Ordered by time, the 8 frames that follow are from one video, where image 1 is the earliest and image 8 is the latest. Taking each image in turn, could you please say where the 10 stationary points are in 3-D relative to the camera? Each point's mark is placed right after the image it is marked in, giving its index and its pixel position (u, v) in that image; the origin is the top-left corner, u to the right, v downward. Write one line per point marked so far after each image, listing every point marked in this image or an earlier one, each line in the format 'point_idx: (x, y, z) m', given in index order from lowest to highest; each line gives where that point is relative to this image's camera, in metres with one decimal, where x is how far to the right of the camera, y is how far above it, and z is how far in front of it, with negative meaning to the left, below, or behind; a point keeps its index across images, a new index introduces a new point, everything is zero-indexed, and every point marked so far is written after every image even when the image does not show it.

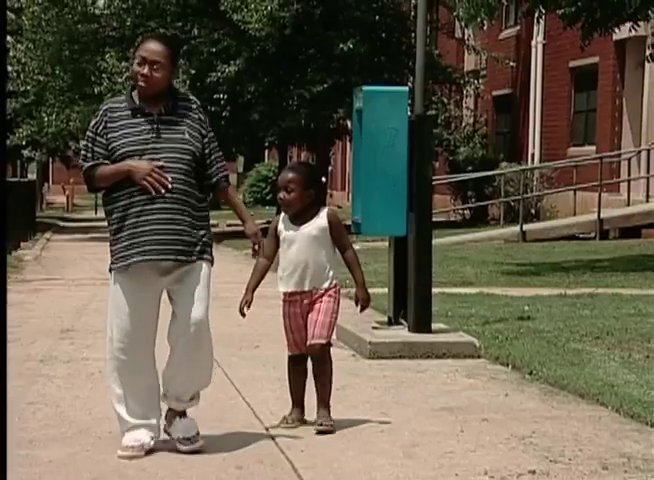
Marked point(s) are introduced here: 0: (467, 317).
0: (+0.9, -0.5, +9.8) m
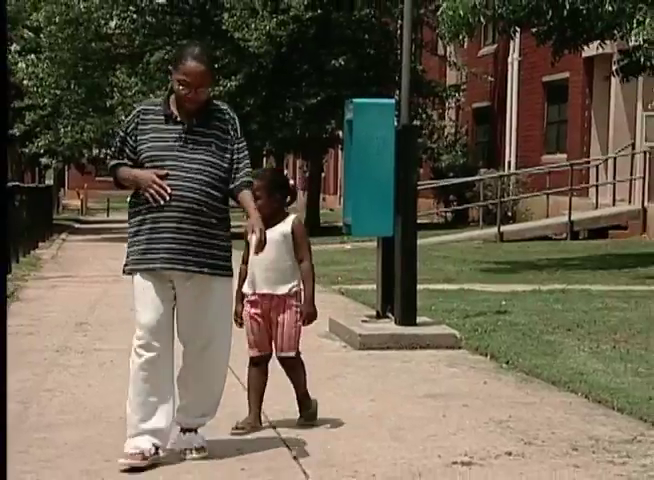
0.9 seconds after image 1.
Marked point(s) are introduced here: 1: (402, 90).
0: (+0.9, -0.5, +10.4) m
1: (+0.5, +0.9, +8.2) m
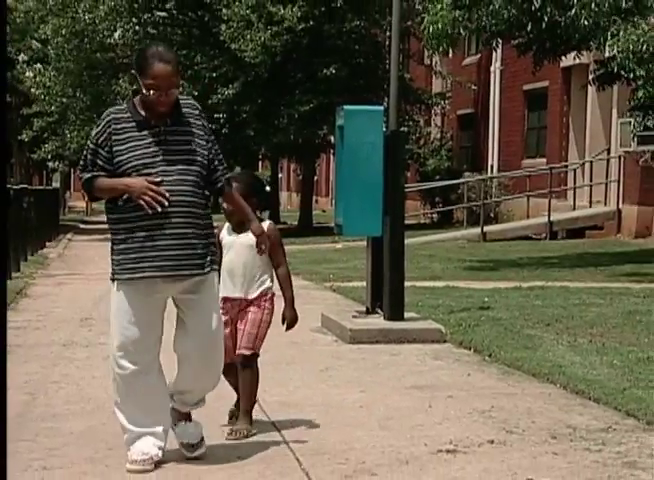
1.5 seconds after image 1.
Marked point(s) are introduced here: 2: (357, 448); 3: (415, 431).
0: (+0.9, -0.5, +10.9) m
1: (+0.4, +0.9, +8.7) m
2: (+0.2, -1.2, +7.3) m
3: (+0.5, -1.1, +7.7) m
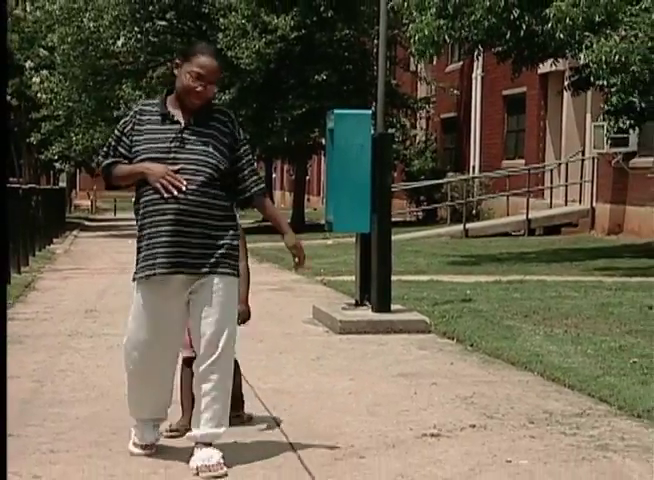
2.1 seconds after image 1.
0: (+0.8, -0.5, +11.4) m
1: (+0.4, +1.0, +9.2) m
2: (+0.1, -1.1, +7.8) m
3: (+0.5, -1.1, +8.2) m
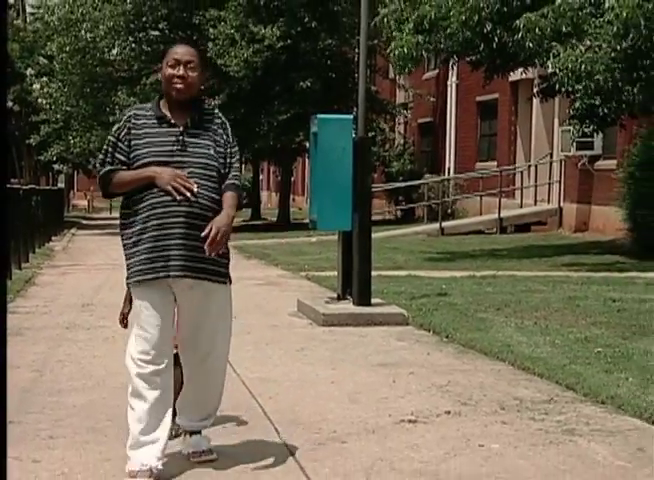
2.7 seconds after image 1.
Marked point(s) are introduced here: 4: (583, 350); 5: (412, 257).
0: (+0.6, -0.5, +12.0) m
1: (+0.2, +1.0, +9.7) m
2: (0.0, -1.1, +8.4) m
3: (+0.3, -1.1, +8.8) m
4: (+1.9, -0.8, +9.8) m
5: (+1.0, -0.2, +17.4) m
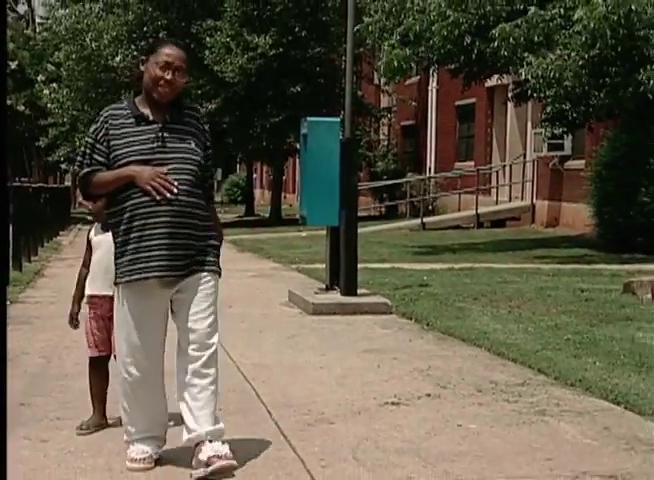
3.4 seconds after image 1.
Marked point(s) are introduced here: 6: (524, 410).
0: (+0.6, -0.4, +12.7) m
1: (+0.1, +1.0, +10.4) m
2: (-0.1, -1.1, +9.1) m
3: (+0.3, -1.0, +9.5) m
4: (+1.8, -0.8, +10.5) m
5: (+0.9, -0.1, +18.1) m
6: (+1.3, -1.1, +8.9) m
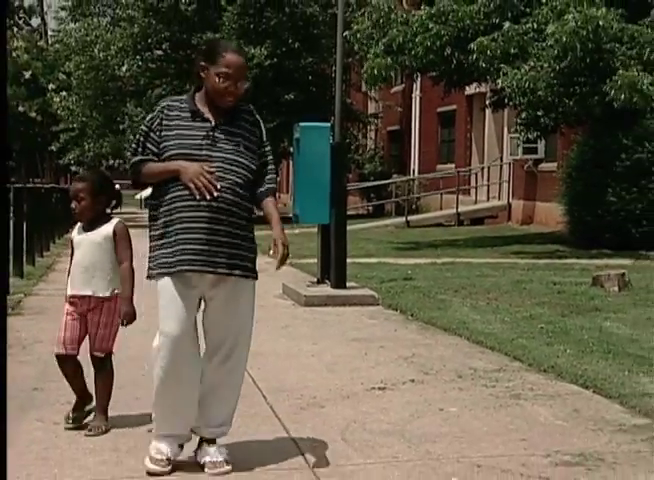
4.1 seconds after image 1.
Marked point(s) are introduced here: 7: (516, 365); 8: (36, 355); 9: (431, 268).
0: (+0.5, -0.4, +13.5) m
1: (+0.1, +1.1, +11.2) m
2: (-0.1, -1.1, +9.9) m
3: (+0.2, -1.0, +10.3) m
4: (+1.7, -0.7, +11.3) m
5: (+0.8, -0.1, +18.9) m
6: (+1.2, -1.1, +9.7) m
7: (+1.5, -1.0, +10.4) m
8: (-2.3, -0.9, +10.7) m
9: (+1.2, -0.3, +14.1) m
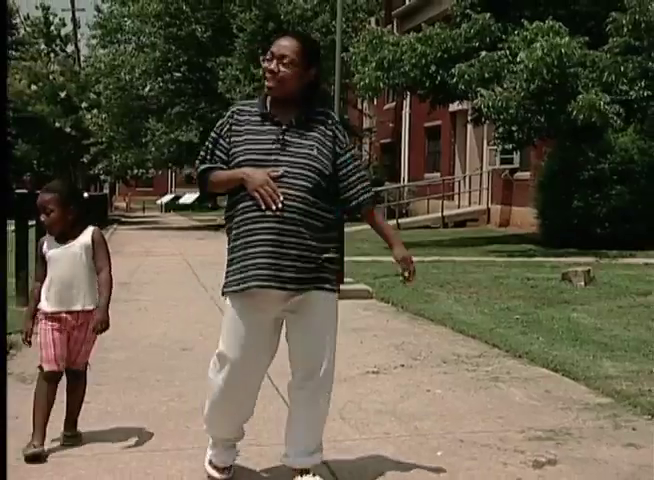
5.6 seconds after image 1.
0: (+0.5, -0.4, +14.9) m
1: (+0.1, +1.1, +12.6) m
2: (-0.1, -1.1, +11.3) m
3: (+0.2, -1.0, +11.7) m
4: (+1.7, -0.7, +12.7) m
5: (+0.9, -0.1, +20.3) m
6: (+1.2, -1.1, +11.1) m
7: (+1.5, -1.0, +11.8) m
8: (-2.3, -0.9, +12.1) m
9: (+1.2, -0.3, +15.5) m
